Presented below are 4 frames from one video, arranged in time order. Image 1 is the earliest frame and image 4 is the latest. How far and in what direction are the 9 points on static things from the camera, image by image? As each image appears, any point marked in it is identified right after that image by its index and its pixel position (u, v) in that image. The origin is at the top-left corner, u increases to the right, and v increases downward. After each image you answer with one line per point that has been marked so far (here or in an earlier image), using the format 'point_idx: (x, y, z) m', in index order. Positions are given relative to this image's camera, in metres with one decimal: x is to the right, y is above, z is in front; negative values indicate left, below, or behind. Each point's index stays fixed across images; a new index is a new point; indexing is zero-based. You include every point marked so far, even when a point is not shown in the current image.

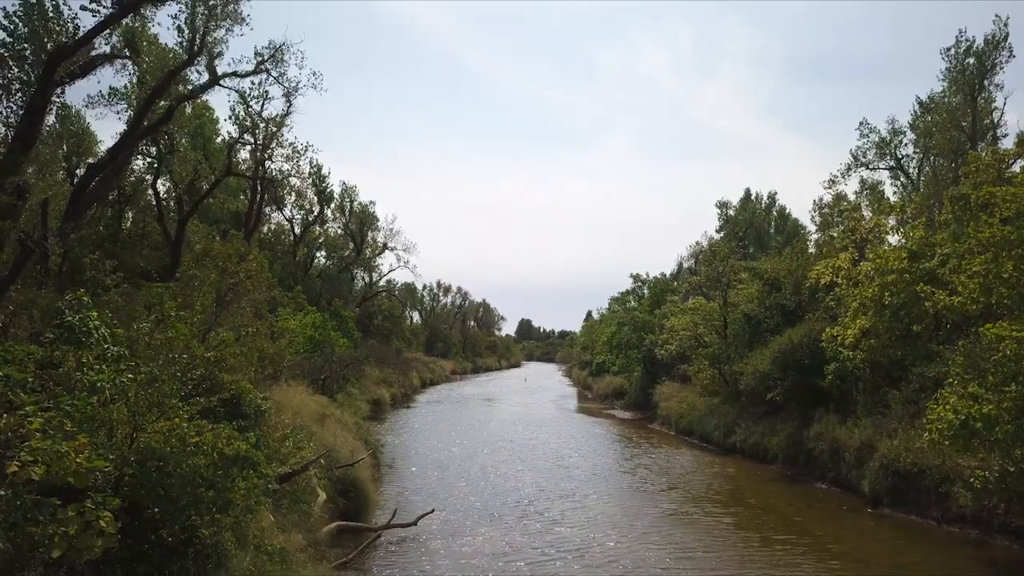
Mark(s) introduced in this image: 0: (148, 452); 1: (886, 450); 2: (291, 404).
0: (-4.2, -1.9, +7.0) m
1: (+10.6, -4.6, +17.4) m
2: (-7.0, -3.7, +19.3) m
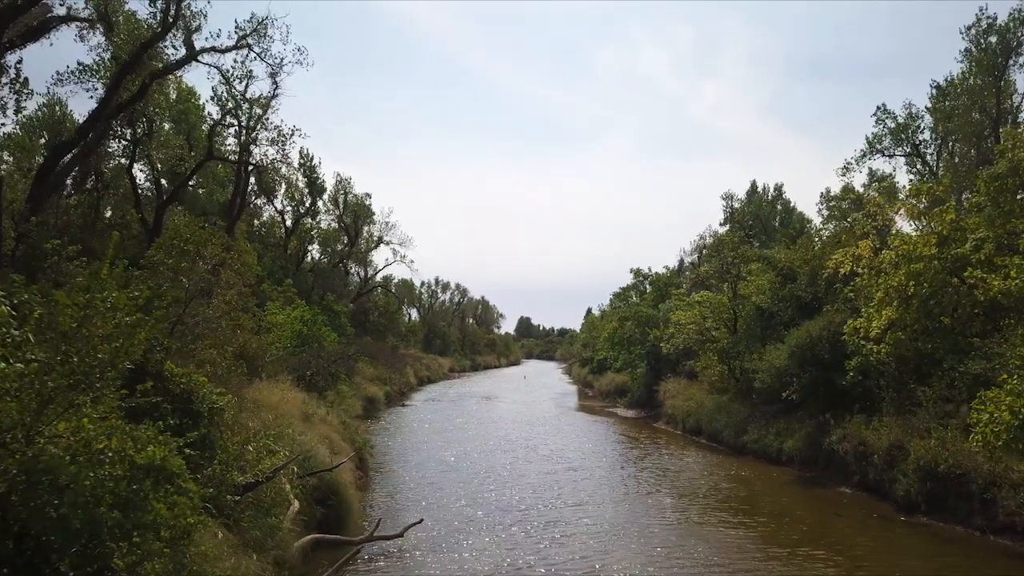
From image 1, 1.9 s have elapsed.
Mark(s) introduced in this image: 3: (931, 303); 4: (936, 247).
0: (-4.2, -1.5, +5.4) m
1: (+10.6, -4.2, +15.9) m
2: (-7.0, -3.3, +17.7) m
3: (+11.8, -0.4, +17.3) m
4: (+12.1, +1.2, +17.5) m
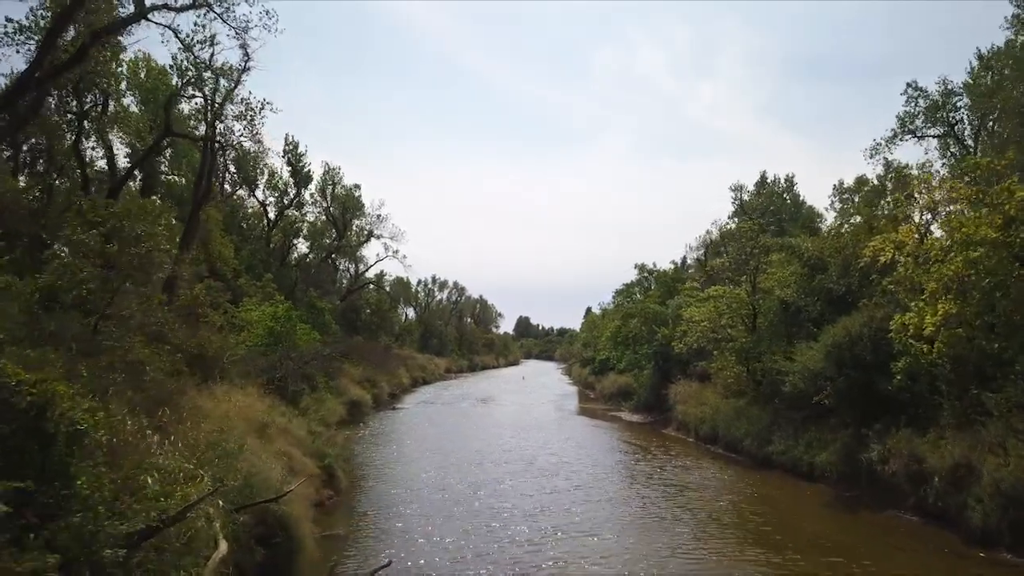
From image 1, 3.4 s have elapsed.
0: (-4.4, -1.2, +2.6) m
1: (+10.4, -3.9, +13.1) m
2: (-7.2, -3.0, +14.9) m
3: (+11.7, -0.1, +14.5) m
4: (+11.9, +1.5, +14.7) m
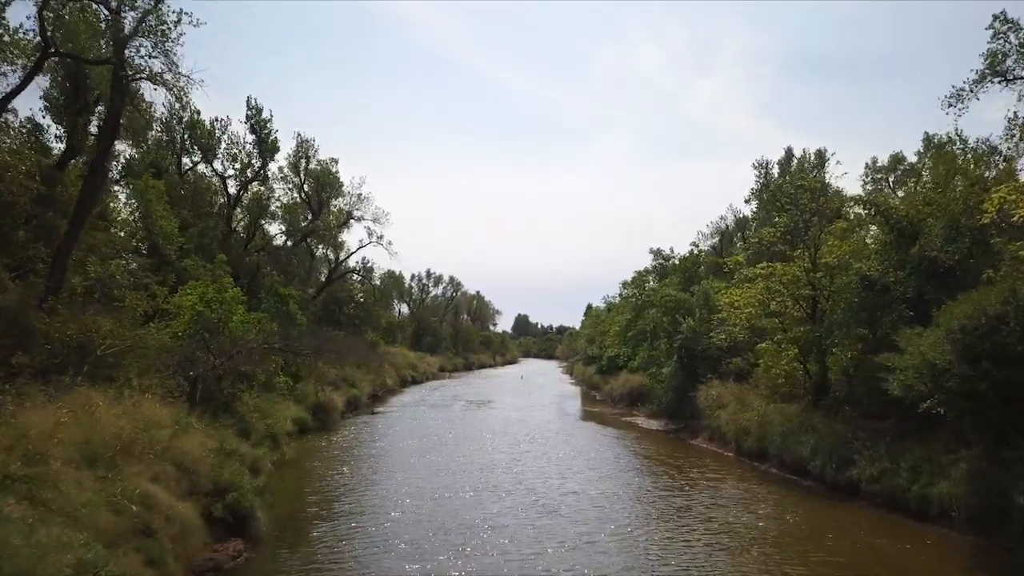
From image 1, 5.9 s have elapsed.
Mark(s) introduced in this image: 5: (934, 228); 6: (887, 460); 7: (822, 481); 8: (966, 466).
0: (-4.5, -0.4, -3.0) m
1: (+10.3, -3.1, +7.5) m
2: (-7.4, -2.2, +9.3) m
3: (+11.5, +0.7, +9.0) m
4: (+11.8, +2.3, +9.1) m
5: (+11.8, +1.7, +17.4) m
6: (+9.6, -4.4, +15.6) m
7: (+8.8, -5.4, +17.2) m
8: (+10.1, -3.9, +13.7) m
